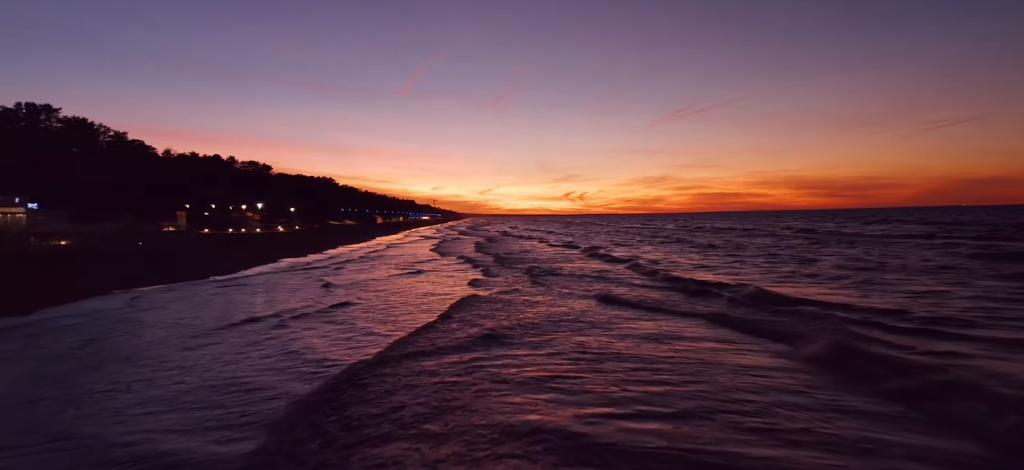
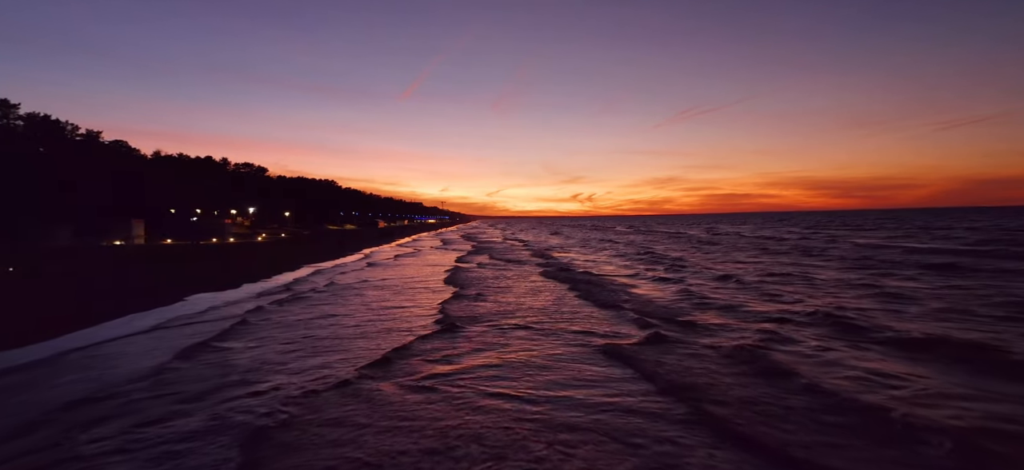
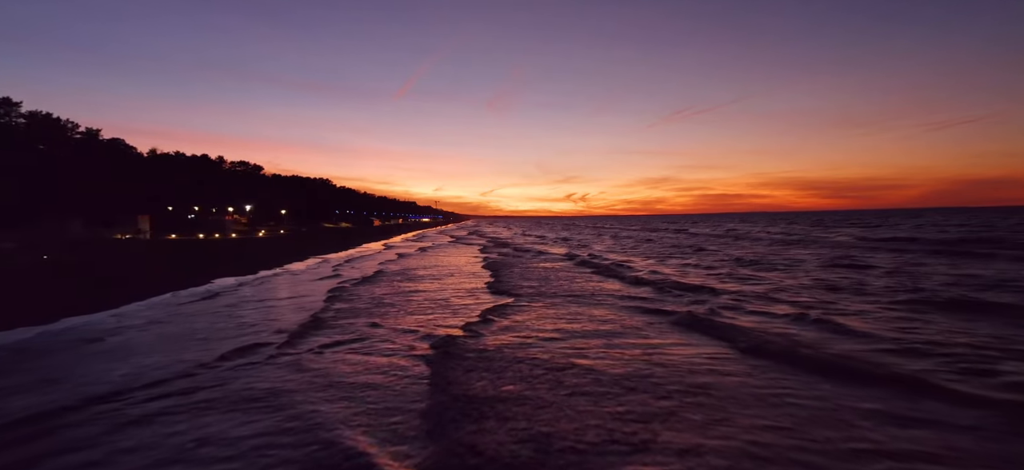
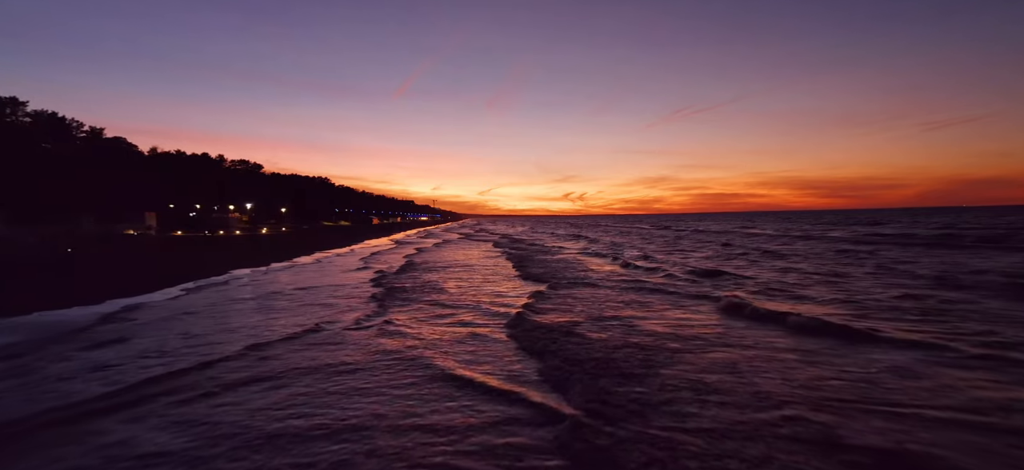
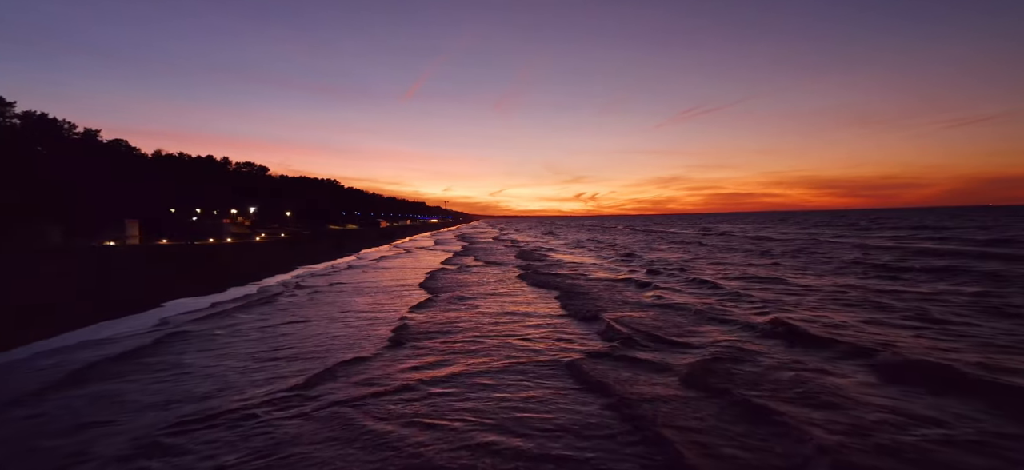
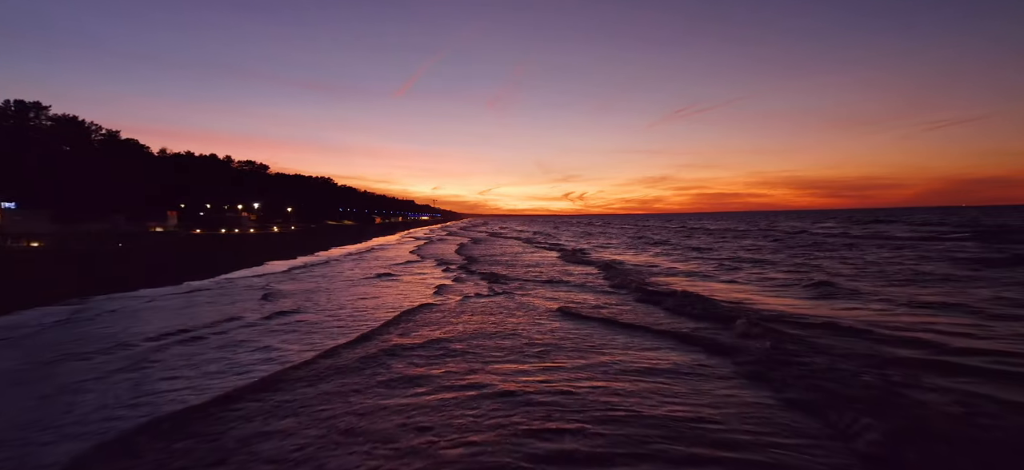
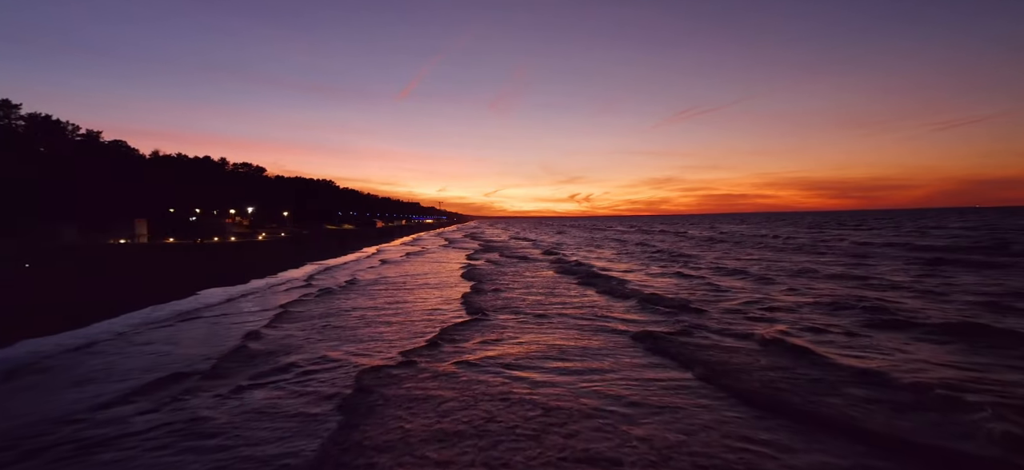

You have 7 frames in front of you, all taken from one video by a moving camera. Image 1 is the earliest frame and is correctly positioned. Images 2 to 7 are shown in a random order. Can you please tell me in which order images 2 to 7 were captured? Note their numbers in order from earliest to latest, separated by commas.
6, 4, 3, 7, 2, 5
